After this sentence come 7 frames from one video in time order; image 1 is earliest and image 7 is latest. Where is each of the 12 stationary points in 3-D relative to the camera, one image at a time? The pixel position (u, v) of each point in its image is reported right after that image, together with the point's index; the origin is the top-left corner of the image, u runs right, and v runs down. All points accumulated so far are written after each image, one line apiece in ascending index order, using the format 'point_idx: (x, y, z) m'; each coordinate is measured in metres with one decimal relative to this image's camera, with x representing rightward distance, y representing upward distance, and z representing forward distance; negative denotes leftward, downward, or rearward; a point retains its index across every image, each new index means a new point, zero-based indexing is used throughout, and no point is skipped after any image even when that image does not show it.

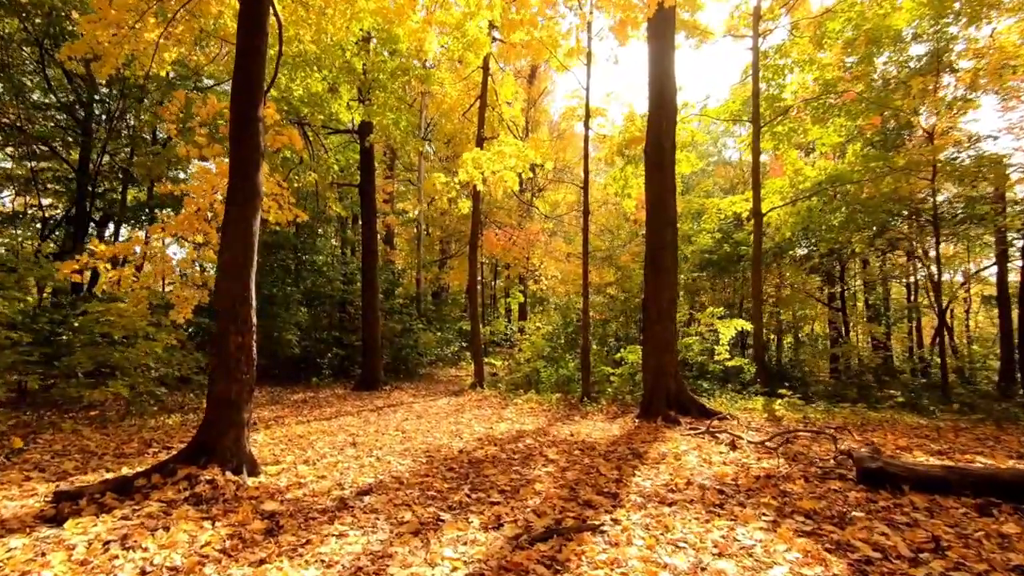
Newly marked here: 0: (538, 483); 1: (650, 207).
0: (+0.2, -1.7, +4.4) m
1: (+2.4, +1.4, +8.7) m
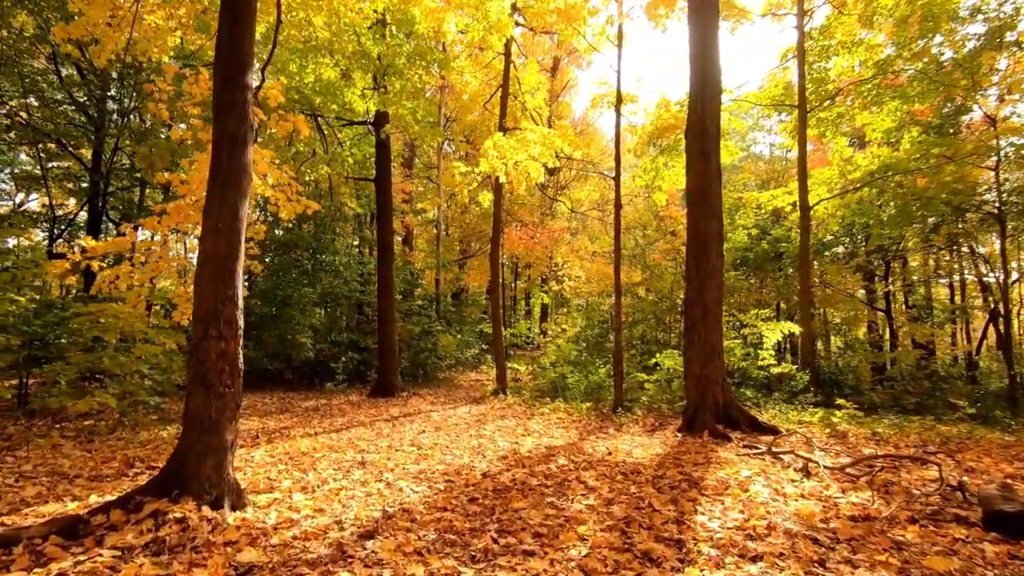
0: (+0.5, -1.7, +3.6) m
1: (+2.8, +1.4, +7.8) m
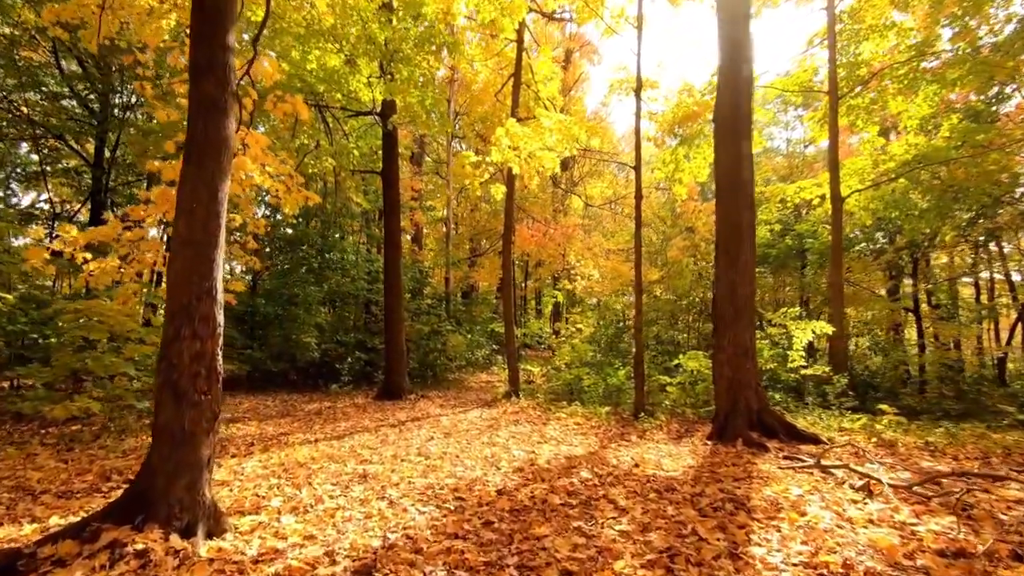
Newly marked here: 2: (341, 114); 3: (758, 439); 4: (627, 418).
0: (+0.6, -1.6, +3.0) m
1: (+3.0, +1.5, +7.3) m
2: (-3.9, +4.0, +11.5) m
3: (+3.2, -2.0, +6.5) m
4: (+2.0, -2.2, +8.6) m
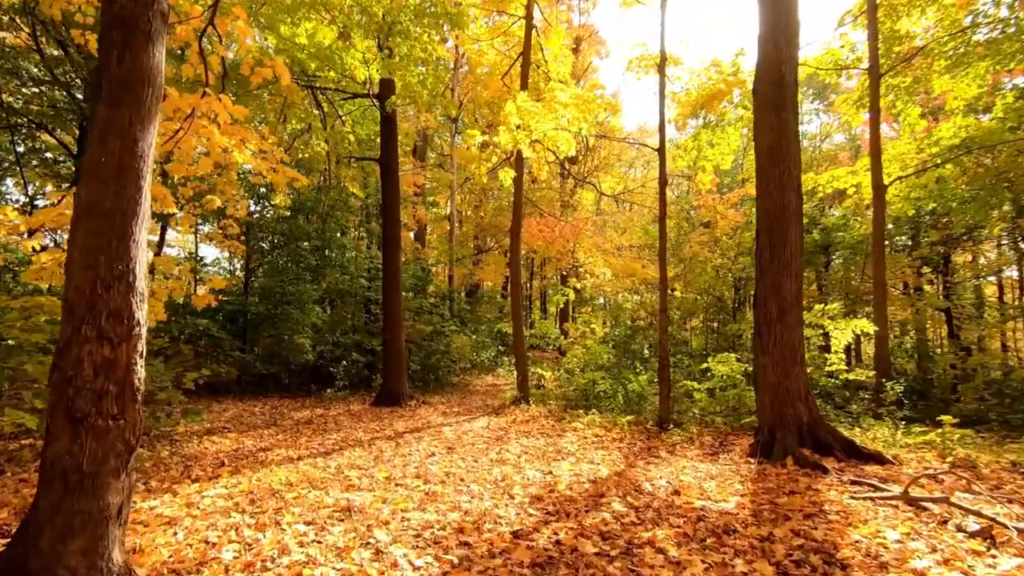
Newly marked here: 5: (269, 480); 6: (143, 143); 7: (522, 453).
0: (+0.7, -1.6, +2.1) m
1: (+3.2, +1.6, +6.3) m
2: (-3.7, +4.1, +10.6) m
3: (+3.4, -1.9, +5.6) m
4: (+2.1, -2.2, +7.7) m
5: (-2.3, -1.8, +4.6) m
6: (-1.8, +0.7, +2.5) m
7: (+0.1, -2.0, +6.2) m
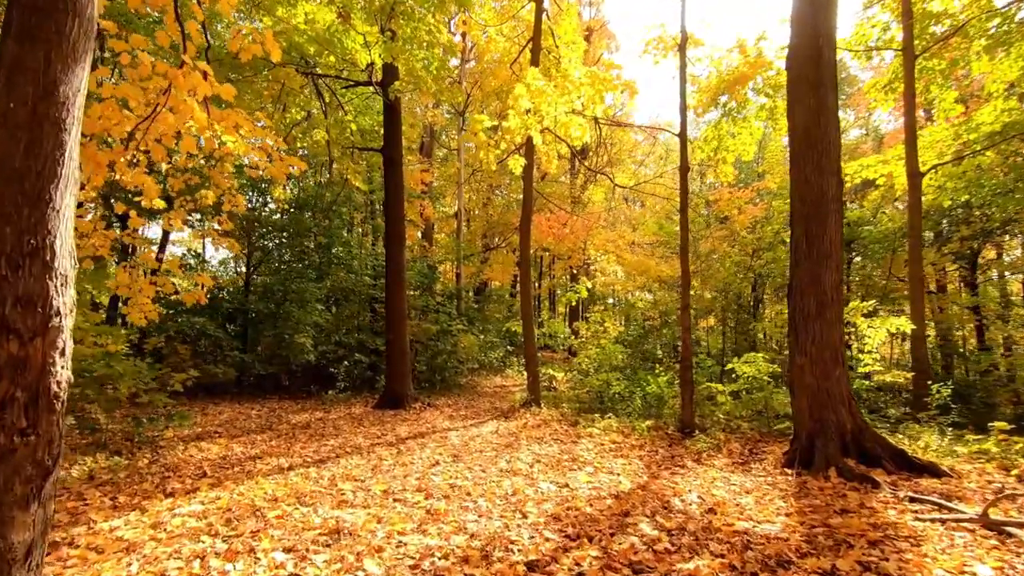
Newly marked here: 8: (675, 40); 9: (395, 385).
0: (+0.8, -1.5, +1.6) m
1: (+3.3, +1.6, +5.8) m
2: (-3.5, +4.1, +10.2) m
3: (+3.5, -1.8, +5.1) m
4: (+2.3, -2.1, +7.1) m
5: (-2.2, -1.7, +4.1) m
6: (-1.8, +0.8, +2.0) m
7: (+0.2, -2.0, +5.6) m
8: (+2.9, +4.4, +8.9) m
9: (-2.3, -1.9, +9.9) m
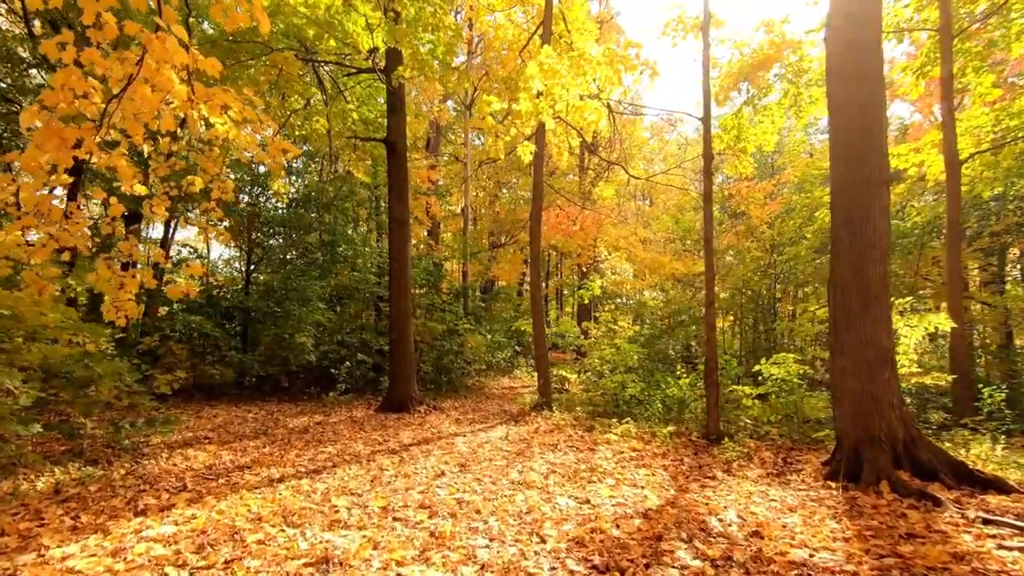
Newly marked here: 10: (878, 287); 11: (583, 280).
0: (+0.9, -1.4, +1.1) m
1: (+3.4, +1.7, +5.2) m
2: (-3.3, +4.2, +9.7) m
3: (+3.6, -1.8, +4.5) m
4: (+2.4, -2.0, +6.6) m
5: (-2.1, -1.6, +3.7) m
6: (-1.7, +0.9, +1.5) m
7: (+0.4, -1.9, +5.1) m
8: (+3.0, +4.5, +8.4) m
9: (-2.1, -1.9, +9.5) m
10: (+3.6, 0.0, +5.0) m
11: (+2.4, +0.3, +16.6) m
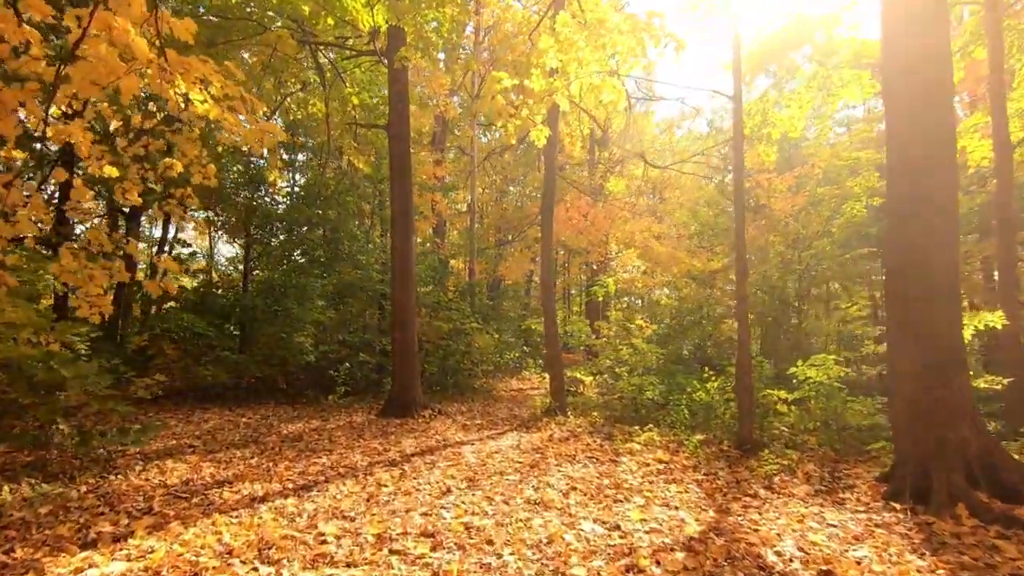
0: (+1.0, -1.3, +0.5) m
1: (+3.6, +1.8, +4.6) m
2: (-3.2, +4.2, +9.1) m
3: (+3.7, -1.7, +3.9) m
4: (+2.6, -2.0, +6.0) m
5: (-1.9, -1.6, +3.1) m
6: (-1.6, +0.9, +1.0) m
7: (+0.5, -1.8, +4.5) m
8: (+3.2, +4.5, +7.7) m
9: (-2.0, -1.8, +8.9) m
10: (+3.8, +0.1, +4.3) m
11: (+2.7, +0.4, +16.0) m
